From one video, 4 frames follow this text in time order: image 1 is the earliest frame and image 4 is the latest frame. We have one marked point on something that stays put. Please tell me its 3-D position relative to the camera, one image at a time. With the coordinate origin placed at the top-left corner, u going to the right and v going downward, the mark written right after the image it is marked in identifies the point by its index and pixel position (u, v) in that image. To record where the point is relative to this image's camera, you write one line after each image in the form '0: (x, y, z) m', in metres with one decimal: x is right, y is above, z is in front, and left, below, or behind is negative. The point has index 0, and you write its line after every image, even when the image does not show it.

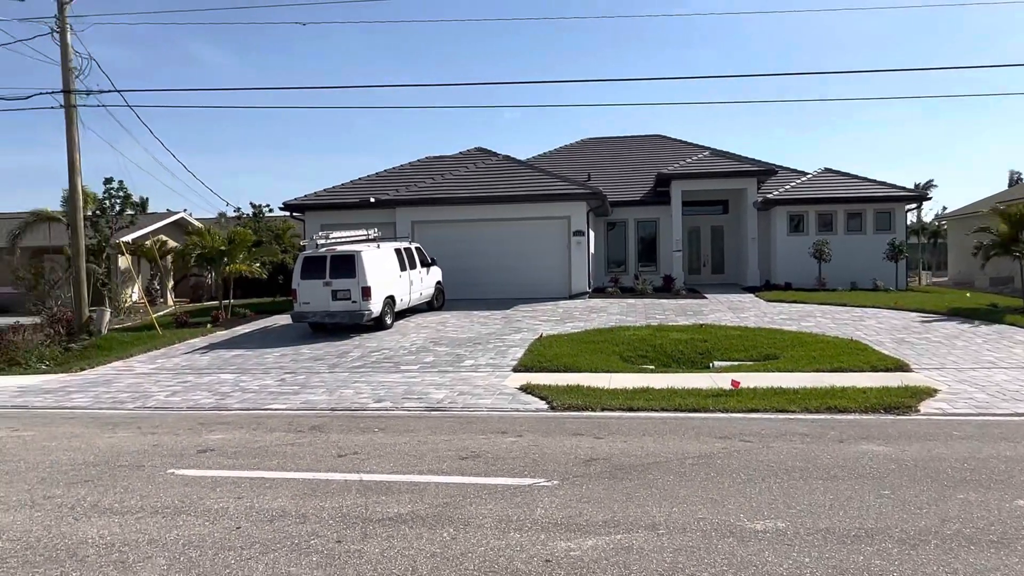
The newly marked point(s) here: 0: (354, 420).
0: (-1.8, -1.5, +8.4) m
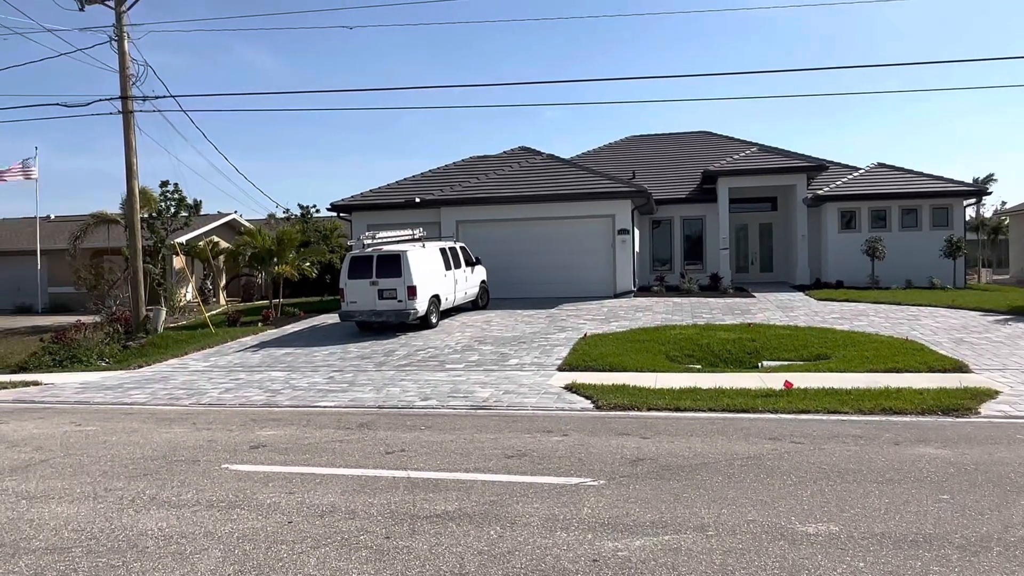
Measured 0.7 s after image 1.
0: (-1.3, -1.5, +8.5) m
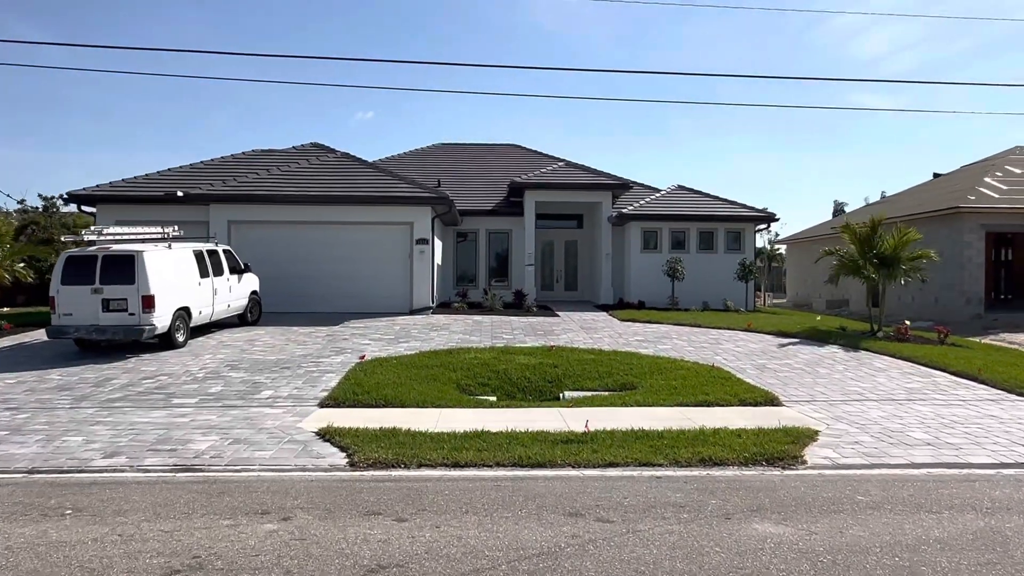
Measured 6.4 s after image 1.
0: (-3.6, -1.6, +5.7) m
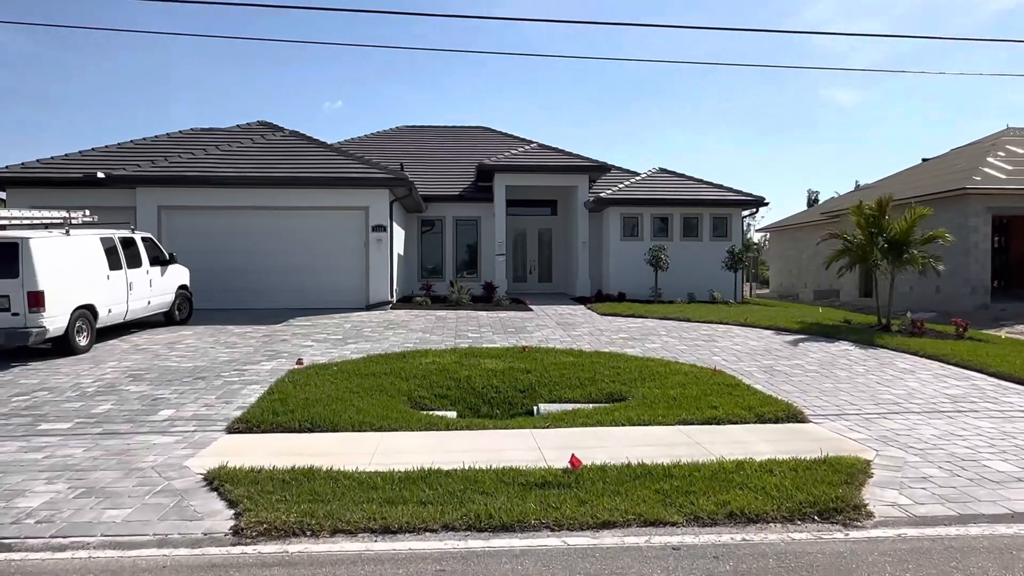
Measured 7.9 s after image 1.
0: (-3.8, -1.5, +3.6) m
